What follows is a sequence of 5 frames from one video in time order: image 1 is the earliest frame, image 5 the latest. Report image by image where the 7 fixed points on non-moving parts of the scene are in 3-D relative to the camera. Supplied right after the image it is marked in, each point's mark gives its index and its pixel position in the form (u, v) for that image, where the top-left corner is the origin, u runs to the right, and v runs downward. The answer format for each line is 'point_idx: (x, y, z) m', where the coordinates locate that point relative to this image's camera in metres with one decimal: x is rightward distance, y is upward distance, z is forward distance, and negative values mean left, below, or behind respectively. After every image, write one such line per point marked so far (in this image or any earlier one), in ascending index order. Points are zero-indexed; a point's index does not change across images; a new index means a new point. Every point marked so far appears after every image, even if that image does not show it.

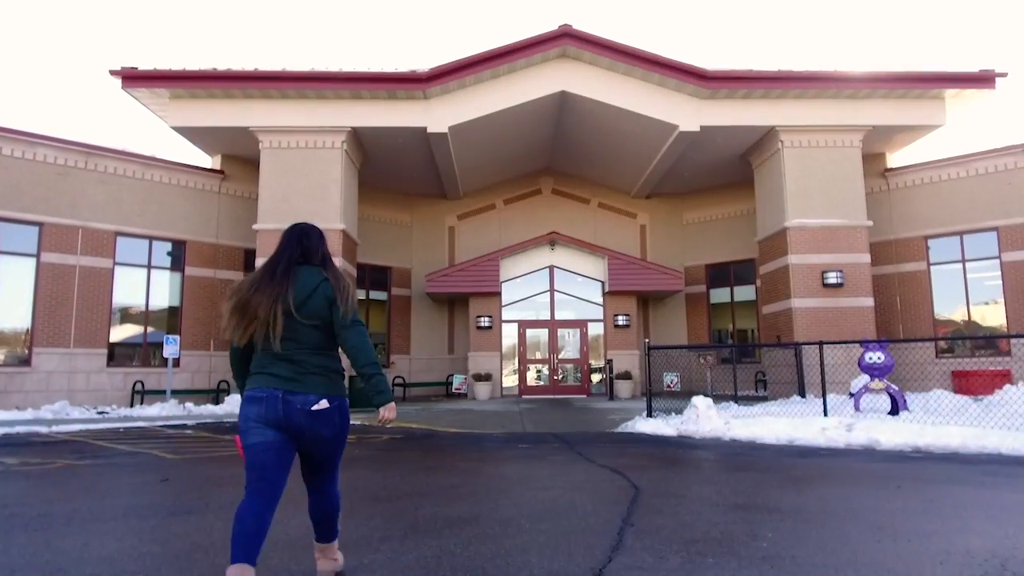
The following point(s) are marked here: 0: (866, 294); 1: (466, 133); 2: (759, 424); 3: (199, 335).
0: (+8.3, -0.1, +16.3) m
1: (-1.1, +3.8, +17.3) m
2: (+3.3, -1.8, +9.2) m
3: (-7.9, -1.2, +17.5) m
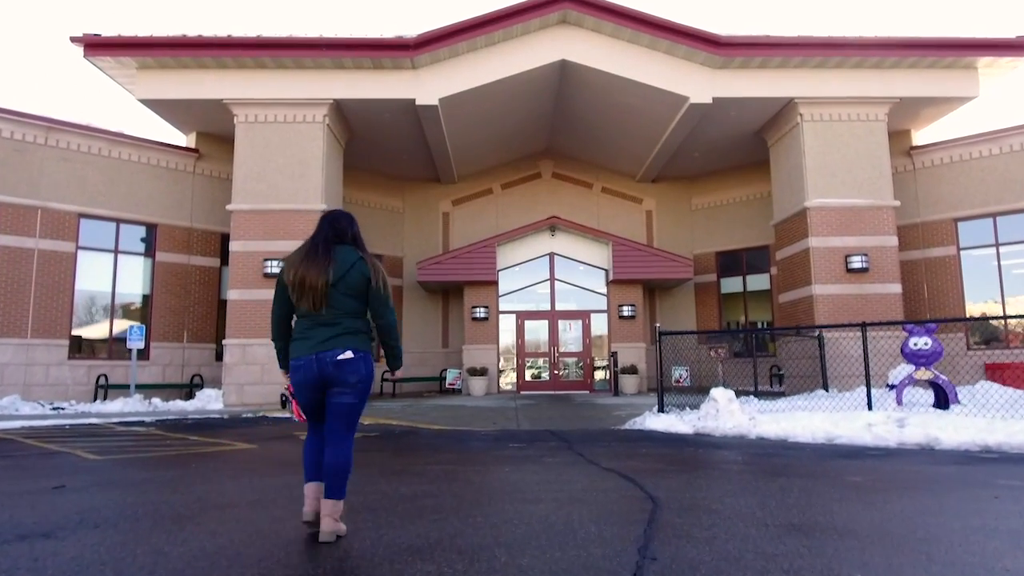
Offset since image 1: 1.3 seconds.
0: (+8.2, +0.2, +15.0) m
1: (-1.2, +4.1, +16.0) m
2: (+3.2, -1.5, +7.9) m
3: (-7.9, -0.9, +16.2) m
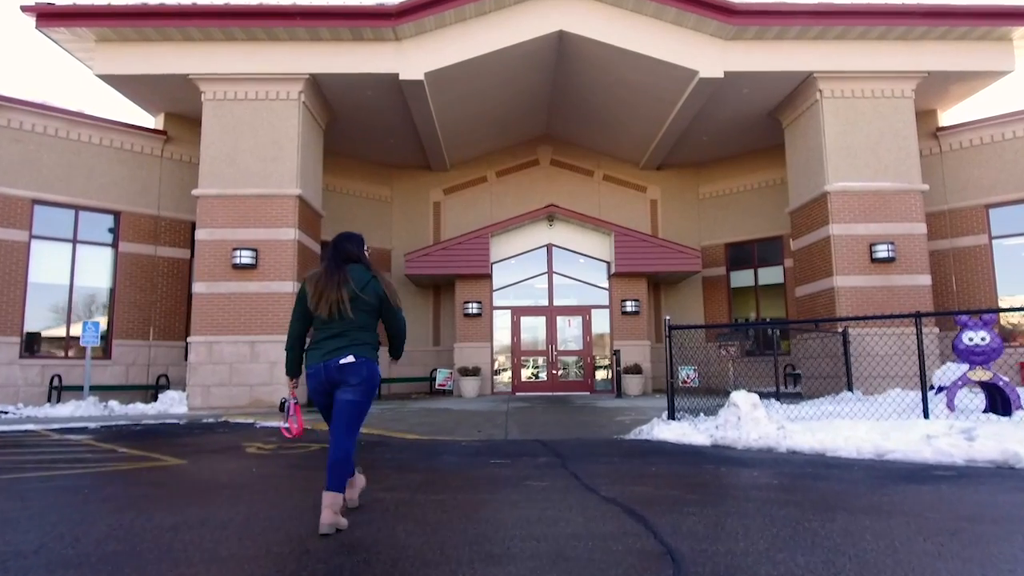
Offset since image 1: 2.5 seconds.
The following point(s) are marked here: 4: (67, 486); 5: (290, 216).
0: (+8.0, +0.4, +13.7) m
1: (-1.4, +4.3, +14.7) m
2: (+3.0, -1.3, +6.6) m
3: (-8.1, -0.7, +14.9) m
4: (-3.4, -1.5, +5.2) m
5: (-4.3, +1.4, +13.5) m
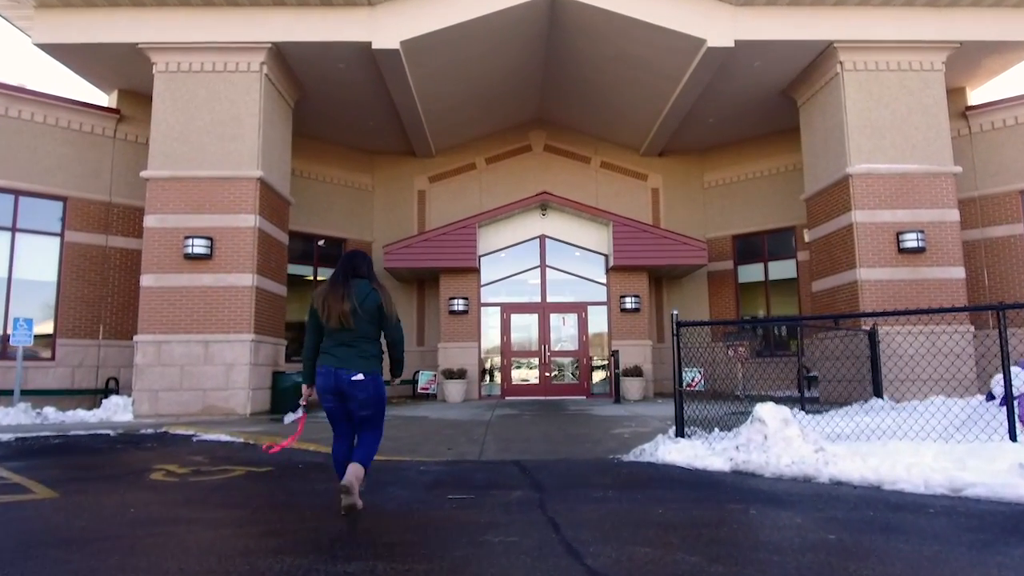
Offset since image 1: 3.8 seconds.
0: (+7.8, +0.5, +12.3) m
1: (-1.6, +4.4, +13.3) m
2: (+2.7, -1.2, +5.2) m
3: (-8.3, -0.6, +13.5) m
4: (-3.6, -1.4, +3.8) m
5: (-4.6, +1.5, +12.1) m
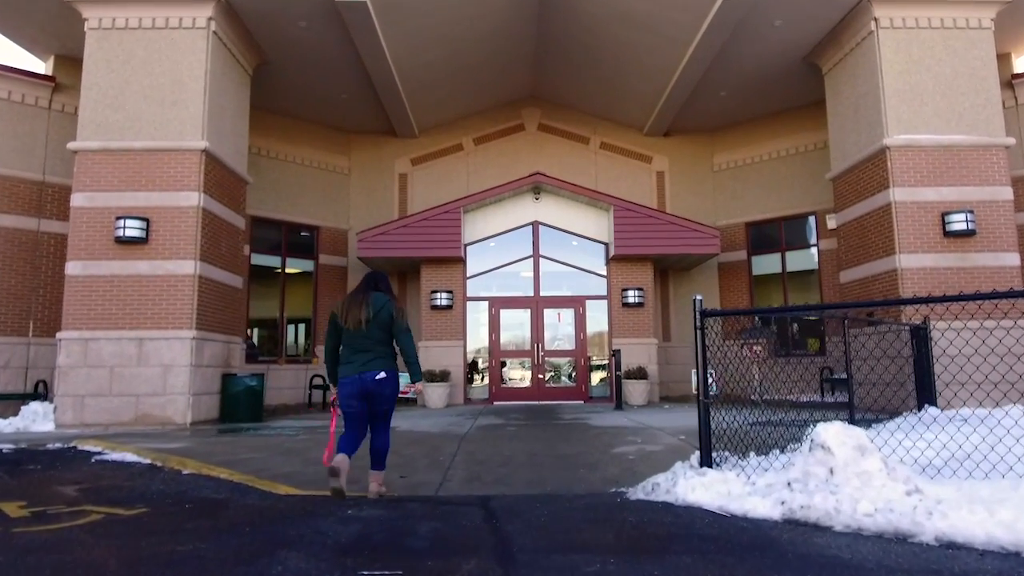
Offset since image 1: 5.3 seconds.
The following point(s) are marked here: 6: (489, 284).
0: (+7.6, +0.6, +10.6) m
1: (-1.8, +4.6, +11.6) m
2: (+2.5, -1.1, +3.5) m
3: (-8.5, -0.5, +11.9) m
4: (-3.8, -1.2, +2.1) m
5: (-4.8, +1.7, +10.5) m
6: (-0.5, +0.1, +15.1) m
